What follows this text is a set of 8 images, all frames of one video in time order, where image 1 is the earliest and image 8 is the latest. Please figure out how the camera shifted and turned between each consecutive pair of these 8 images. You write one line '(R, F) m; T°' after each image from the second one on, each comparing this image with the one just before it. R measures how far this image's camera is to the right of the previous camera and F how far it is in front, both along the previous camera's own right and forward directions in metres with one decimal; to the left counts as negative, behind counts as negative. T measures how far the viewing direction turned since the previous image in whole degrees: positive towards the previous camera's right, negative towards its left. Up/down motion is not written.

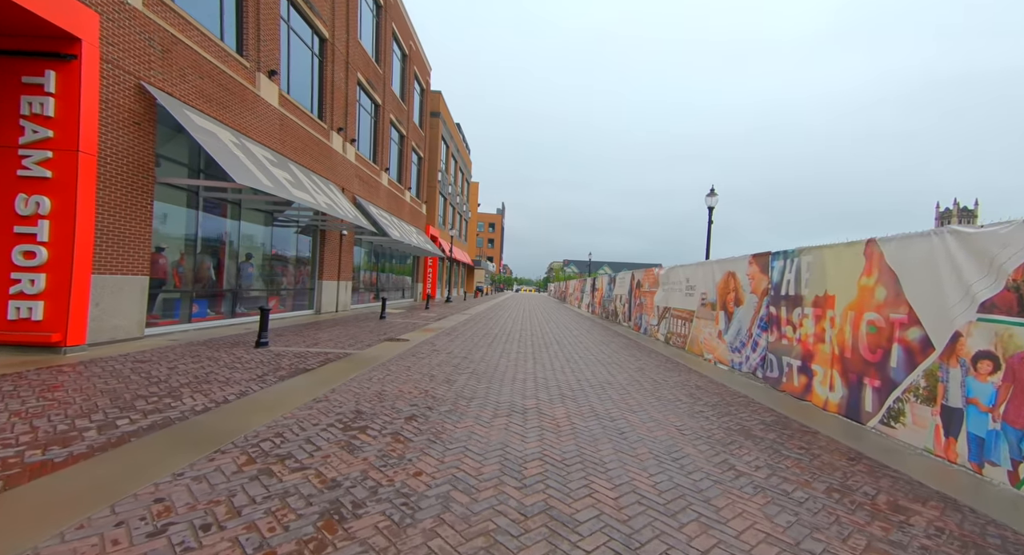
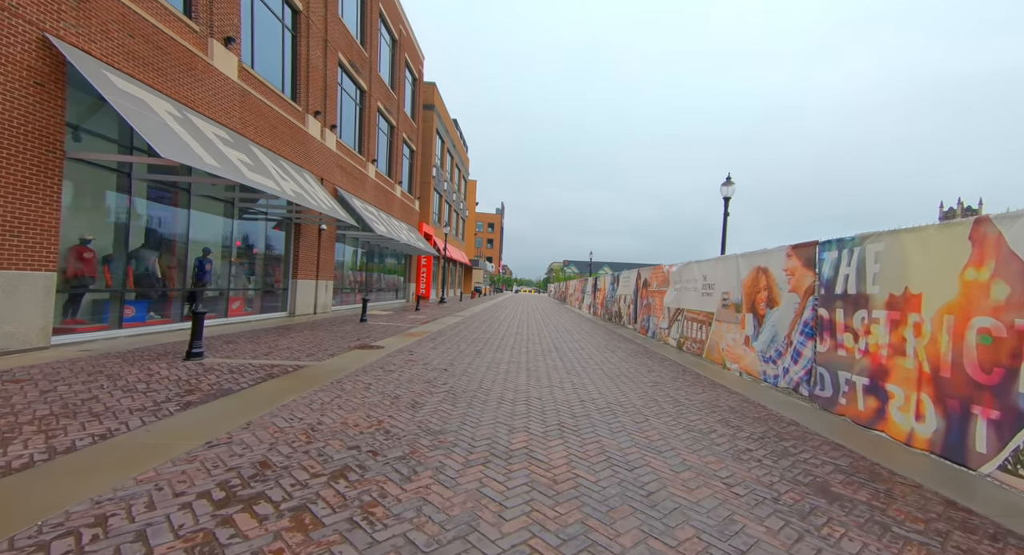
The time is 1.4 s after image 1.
(+0.2, +1.4) m; 0°
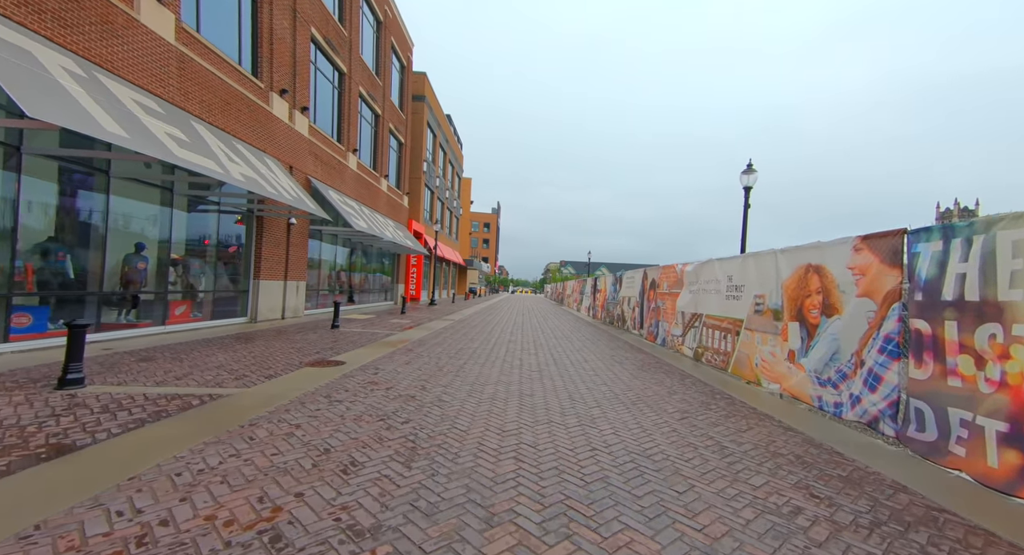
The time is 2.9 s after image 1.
(+0.1, +1.6) m; 0°
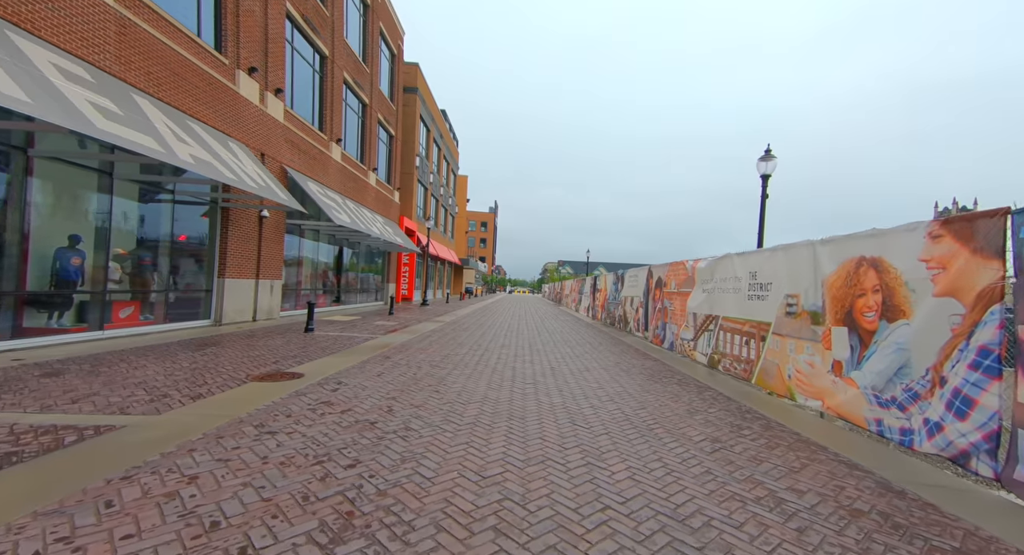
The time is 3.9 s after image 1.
(+0.1, +1.1) m; 0°
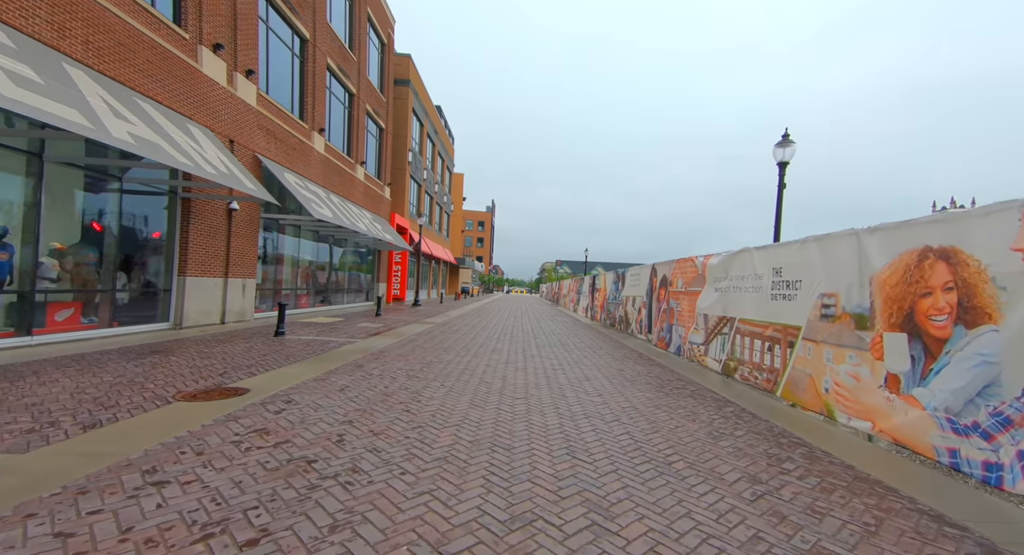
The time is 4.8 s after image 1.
(+0.1, +1.0) m; 0°
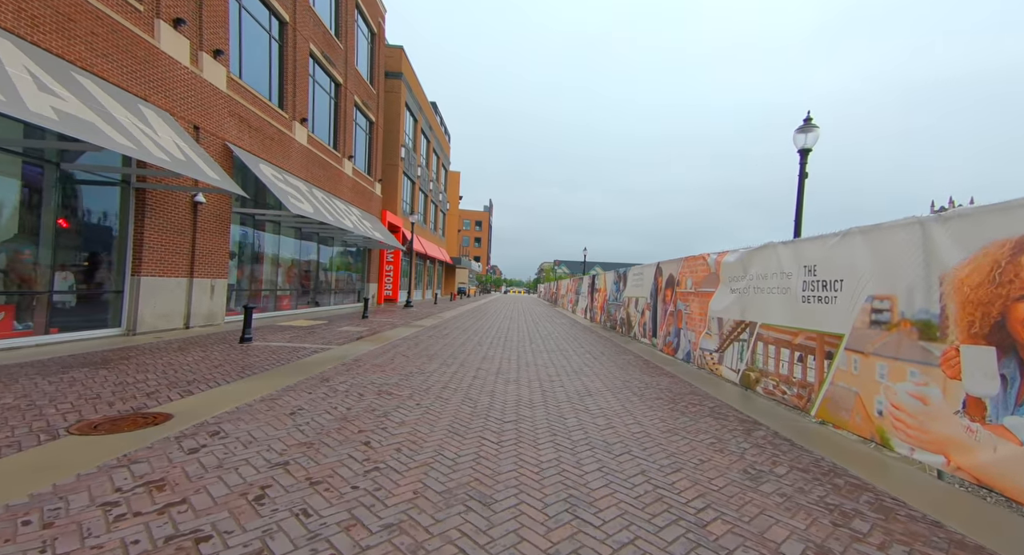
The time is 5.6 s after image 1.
(+0.1, +0.9) m; 0°
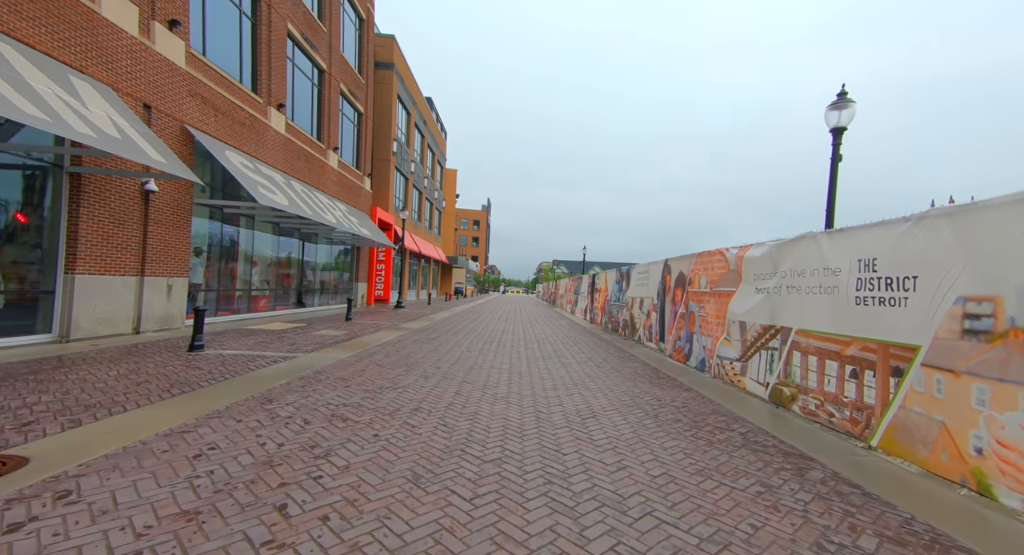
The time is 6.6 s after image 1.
(+0.1, +1.1) m; 0°
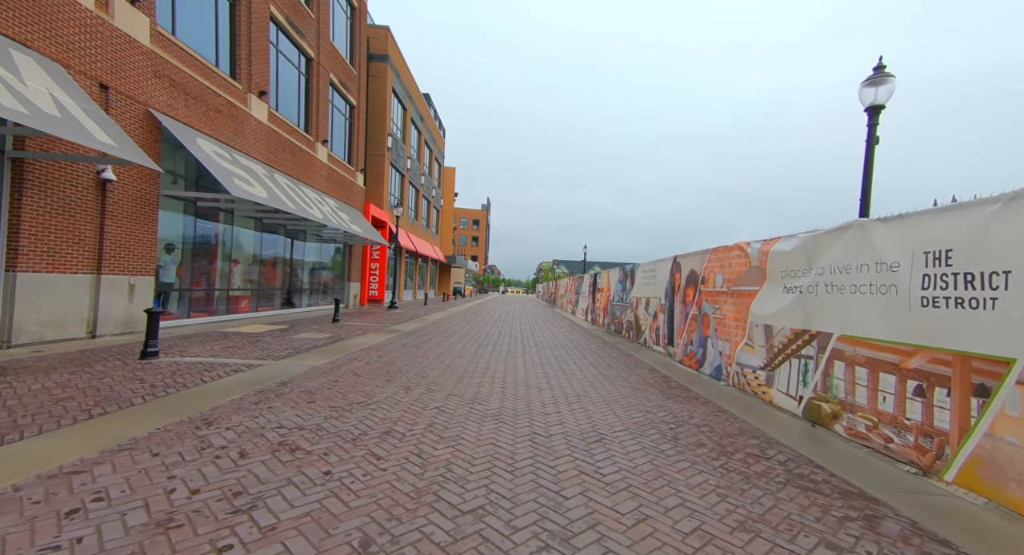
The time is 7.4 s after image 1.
(+0.1, +0.8) m; 0°
